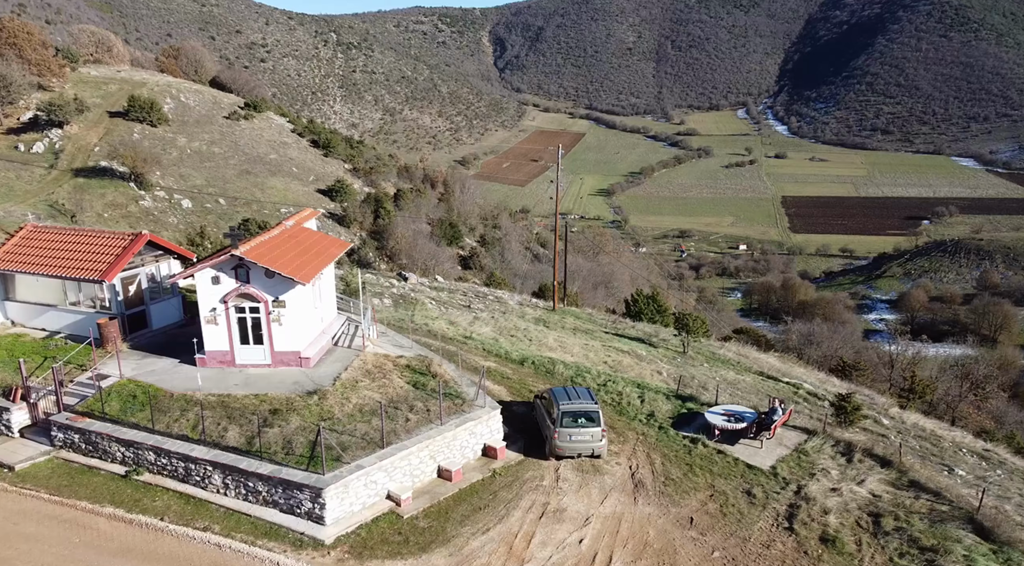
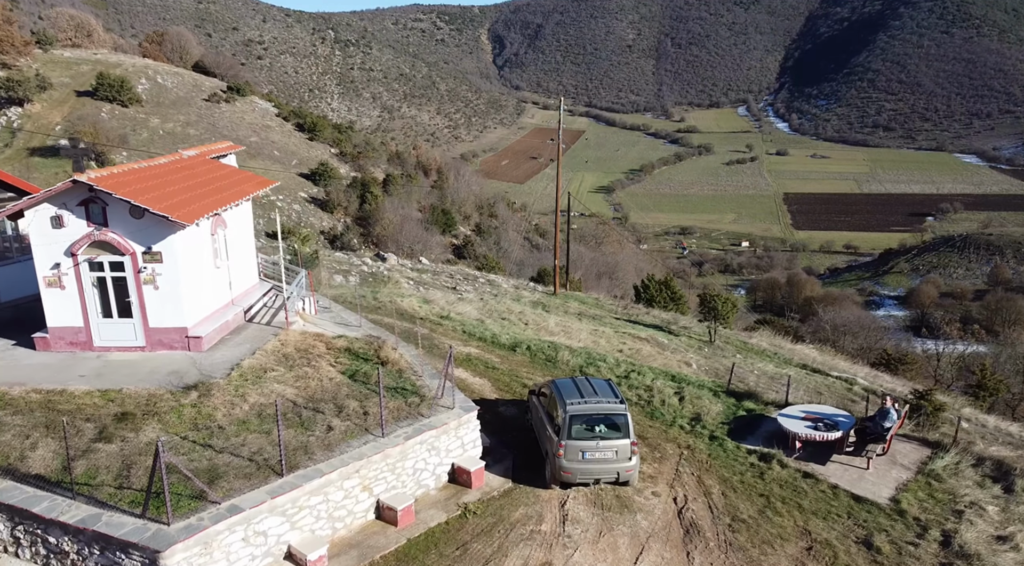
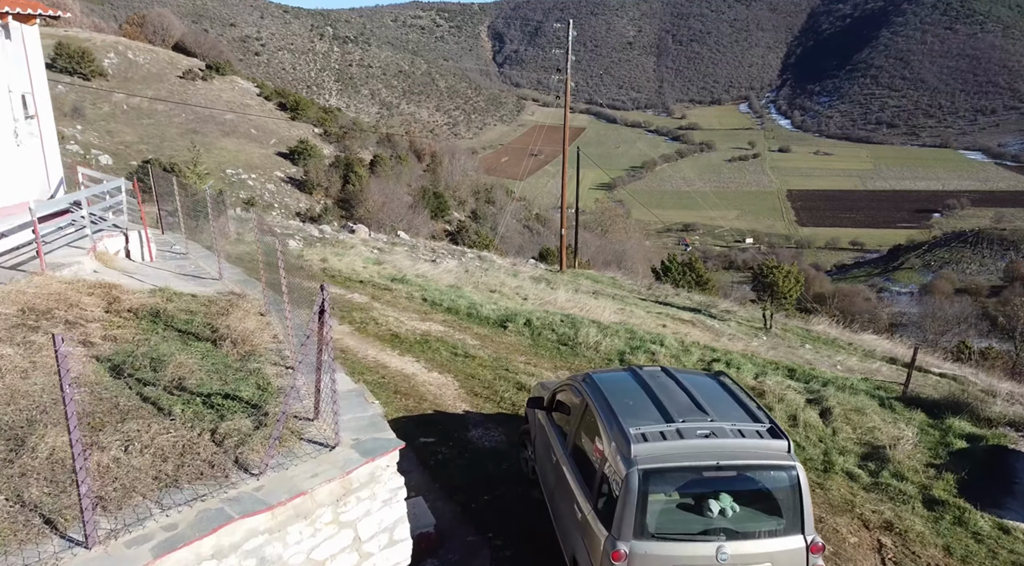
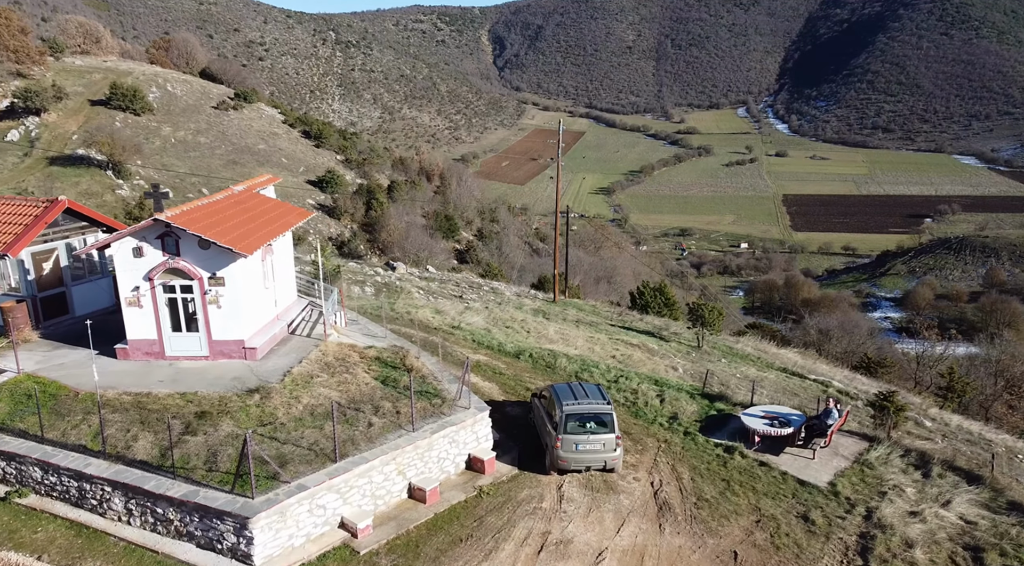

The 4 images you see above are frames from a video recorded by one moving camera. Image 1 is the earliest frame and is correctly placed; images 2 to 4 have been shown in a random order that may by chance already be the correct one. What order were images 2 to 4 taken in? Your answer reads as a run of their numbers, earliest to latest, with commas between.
4, 2, 3
